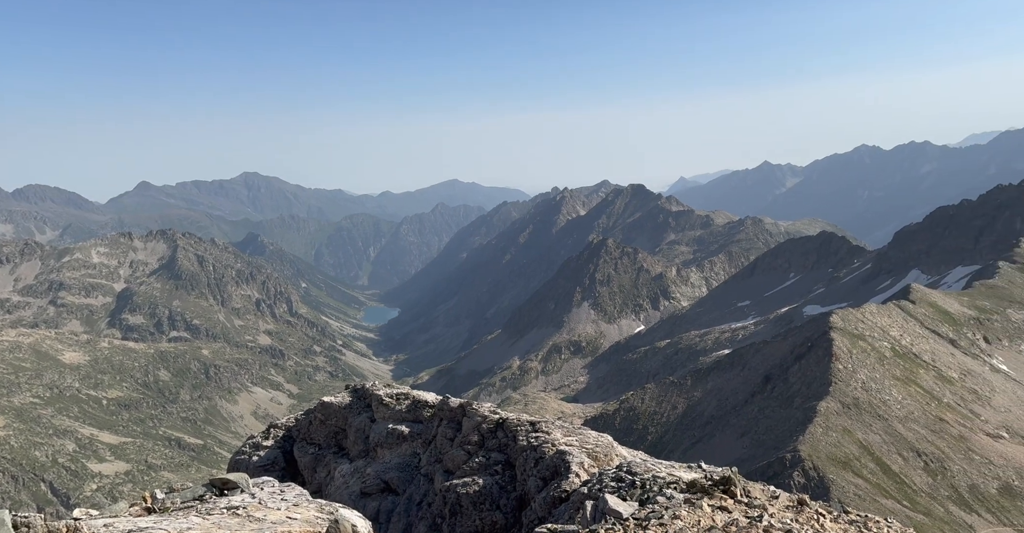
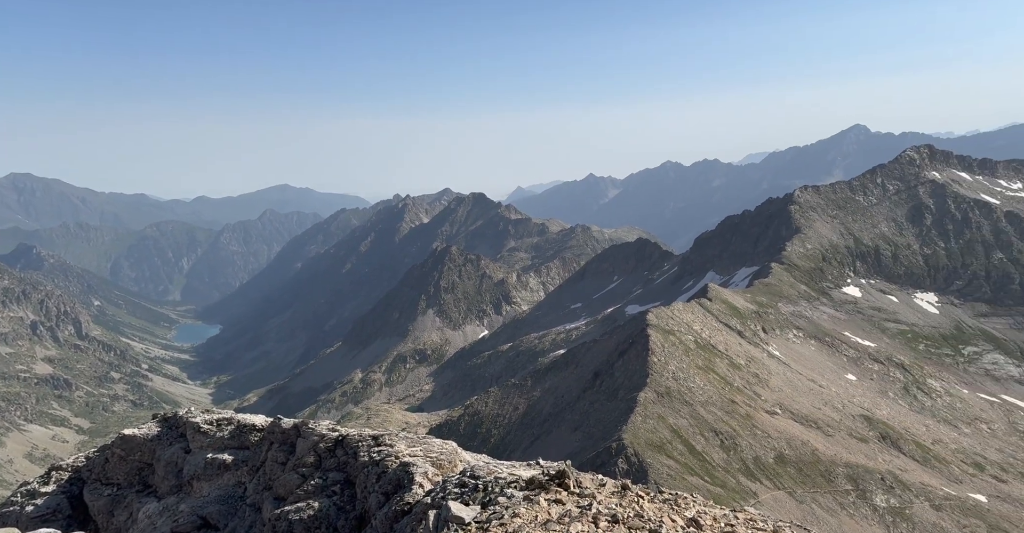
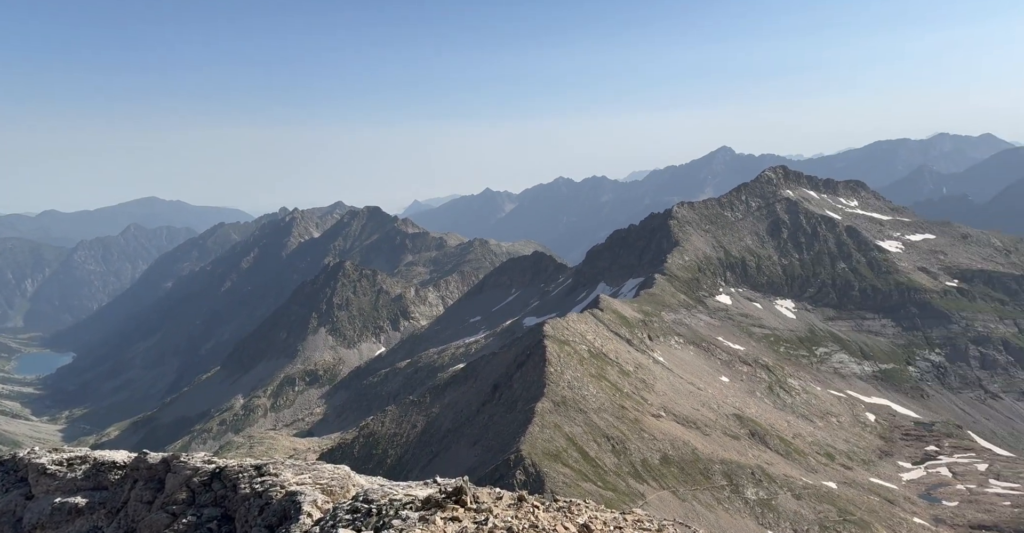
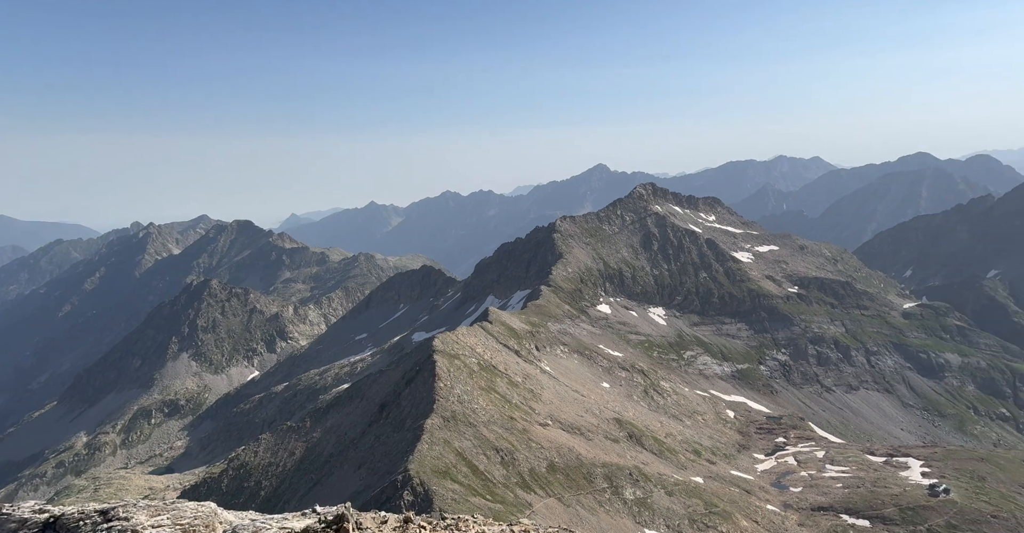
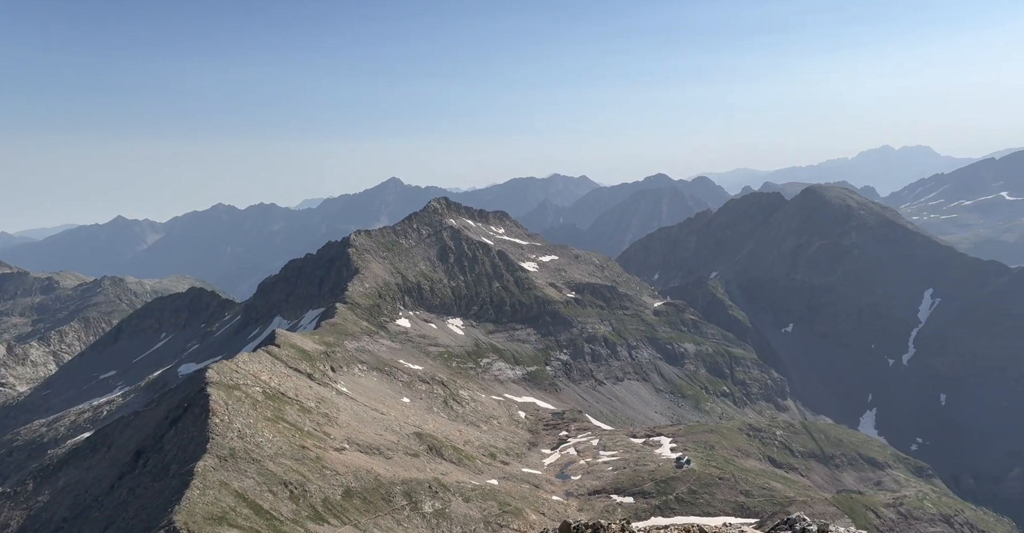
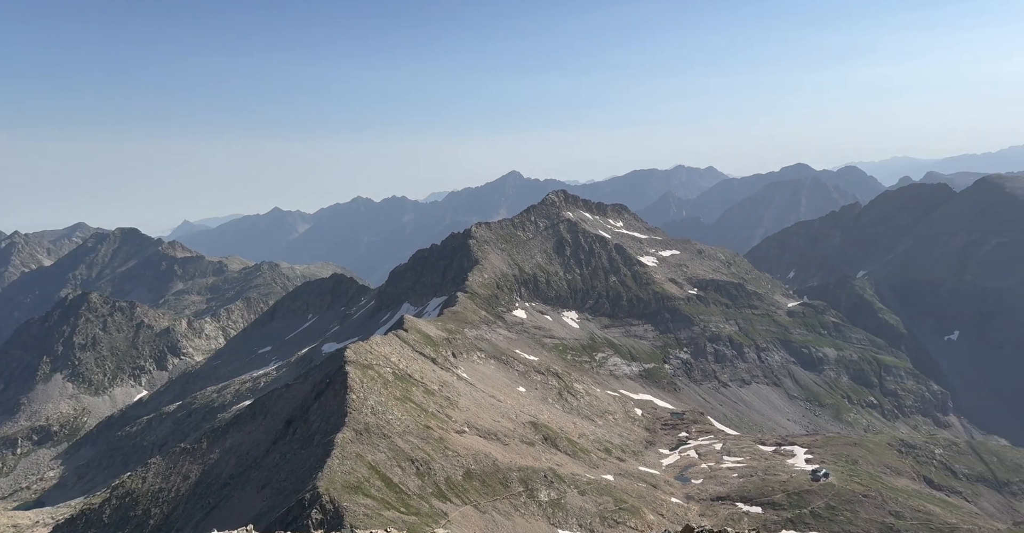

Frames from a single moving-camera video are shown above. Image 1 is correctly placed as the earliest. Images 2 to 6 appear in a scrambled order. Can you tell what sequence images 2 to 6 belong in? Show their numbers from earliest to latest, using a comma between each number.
2, 3, 4, 6, 5
